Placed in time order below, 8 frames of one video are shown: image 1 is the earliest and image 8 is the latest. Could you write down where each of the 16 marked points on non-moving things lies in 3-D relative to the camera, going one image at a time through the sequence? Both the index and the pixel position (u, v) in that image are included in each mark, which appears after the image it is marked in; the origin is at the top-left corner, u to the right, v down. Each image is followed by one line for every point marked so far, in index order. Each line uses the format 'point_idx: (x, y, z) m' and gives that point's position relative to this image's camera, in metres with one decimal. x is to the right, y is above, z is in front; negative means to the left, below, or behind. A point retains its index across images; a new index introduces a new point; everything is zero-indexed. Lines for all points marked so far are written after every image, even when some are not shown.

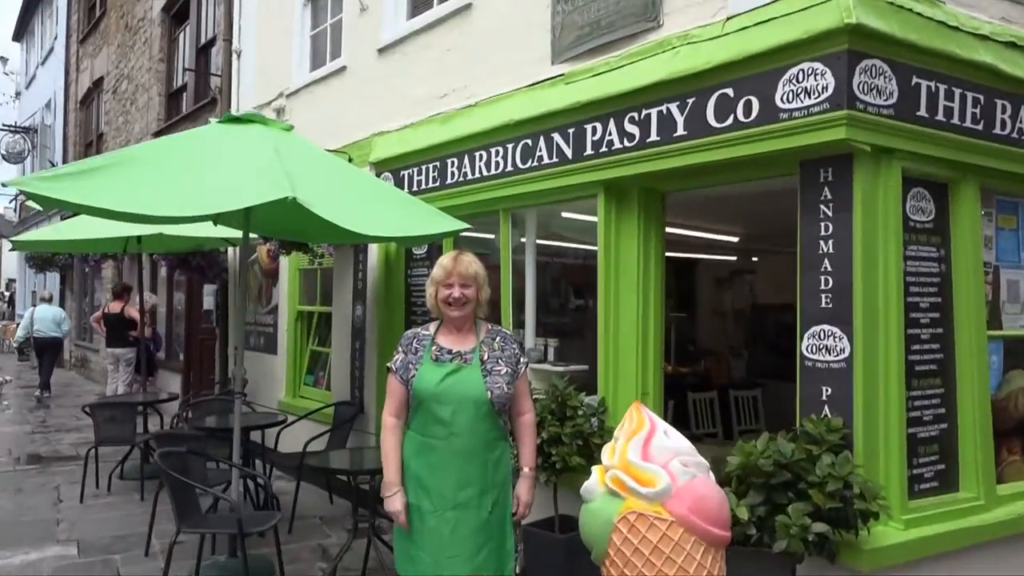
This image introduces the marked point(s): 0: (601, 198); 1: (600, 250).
0: (+0.6, +0.6, +5.0) m
1: (+0.6, +0.3, +5.0) m
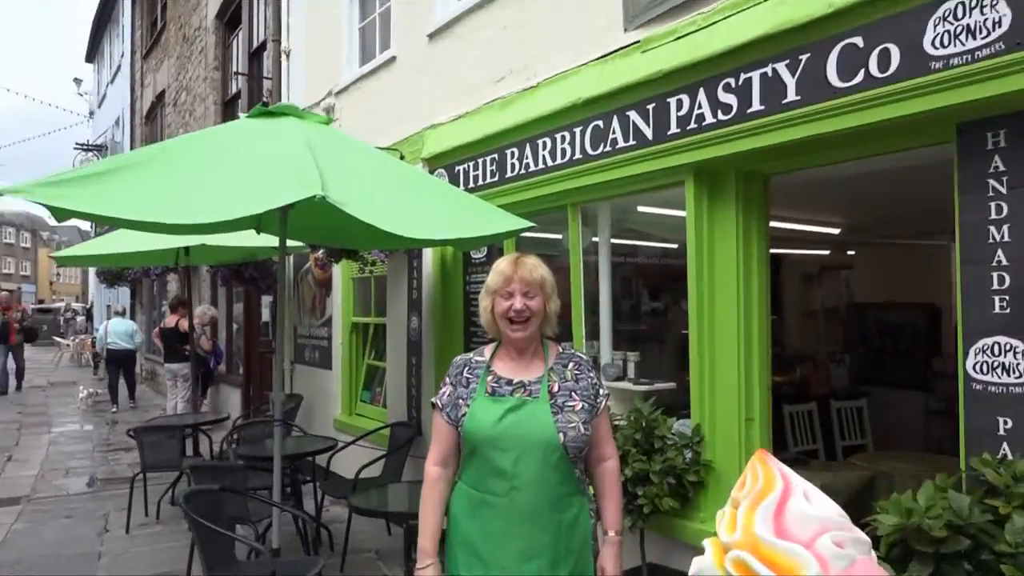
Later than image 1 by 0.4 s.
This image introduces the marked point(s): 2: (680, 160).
0: (+1.0, +0.6, +4.2) m
1: (+1.0, +0.2, +4.2) m
2: (+0.9, +0.7, +4.2) m
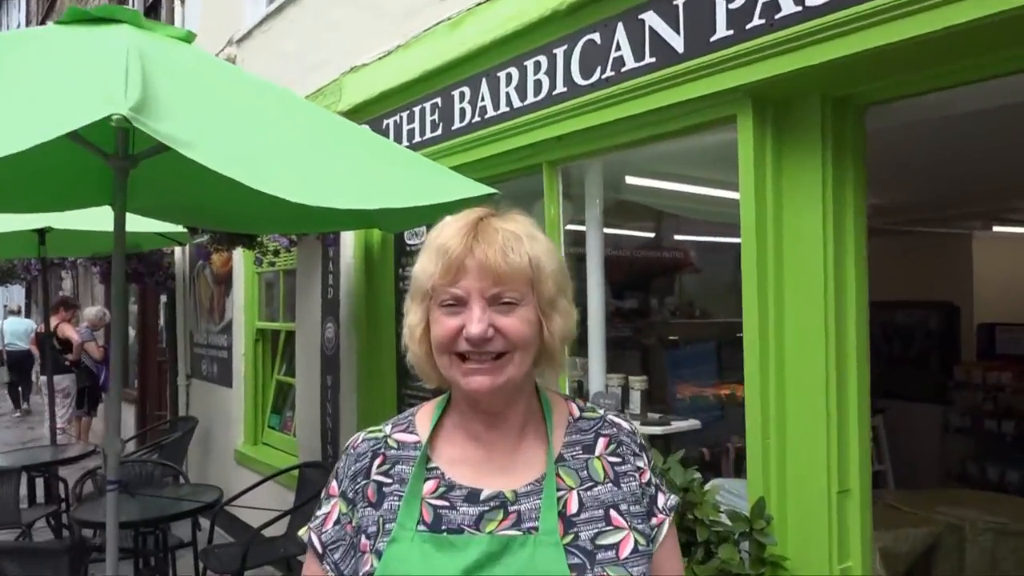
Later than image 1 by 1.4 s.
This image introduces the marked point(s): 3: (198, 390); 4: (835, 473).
0: (+0.8, +0.6, +2.7) m
1: (+0.8, +0.2, +2.7) m
2: (+0.8, +0.7, +2.7) m
3: (-3.1, -1.0, +7.6) m
4: (+1.1, -0.6, +2.5) m
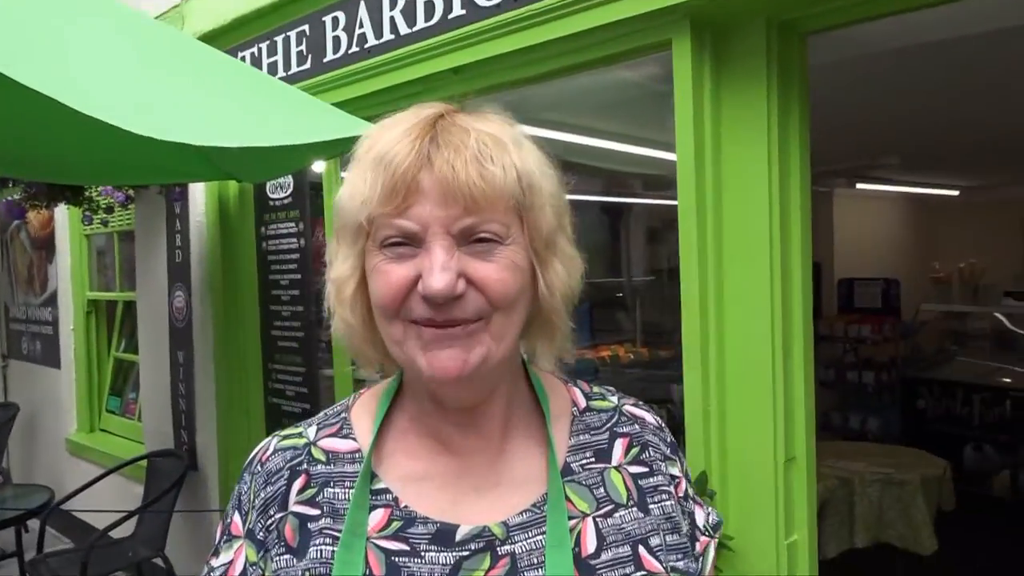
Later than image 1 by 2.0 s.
0: (+0.5, +0.7, +2.4) m
1: (+0.5, +0.4, +2.4) m
2: (+0.5, +0.8, +2.3) m
3: (-4.2, -0.7, +6.6) m
4: (+0.8, -0.5, +2.3) m
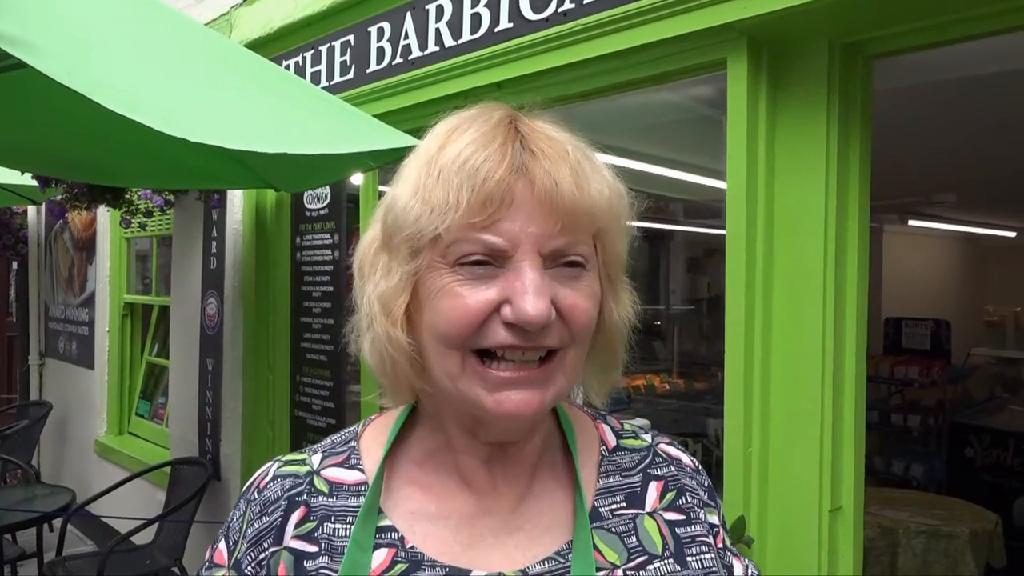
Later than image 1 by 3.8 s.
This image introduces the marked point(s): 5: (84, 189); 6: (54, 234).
0: (+0.7, +0.6, +2.2) m
1: (+0.6, +0.3, +2.3) m
2: (+0.6, +0.8, +2.2) m
3: (-3.9, -0.7, +6.6) m
4: (+0.9, -0.6, +2.2) m
5: (-2.1, +0.5, +3.9) m
6: (-3.9, +0.5, +6.6) m
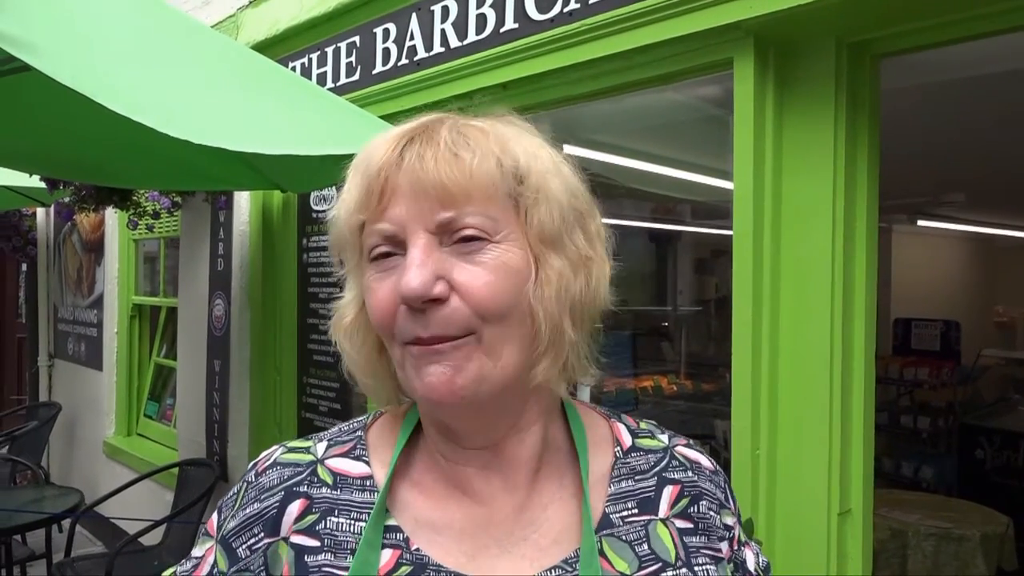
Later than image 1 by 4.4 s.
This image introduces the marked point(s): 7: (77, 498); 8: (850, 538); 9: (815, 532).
0: (+0.7, +0.6, +2.2) m
1: (+0.7, +0.3, +2.2) m
2: (+0.6, +0.8, +2.2) m
3: (-3.8, -0.7, +6.7) m
4: (+0.9, -0.6, +2.1) m
5: (-2.1, +0.5, +3.9) m
6: (-3.8, +0.4, +6.6) m
7: (-2.3, -1.1, +4.1) m
8: (+0.9, -0.7, +2.2) m
9: (+0.8, -0.7, +2.2) m
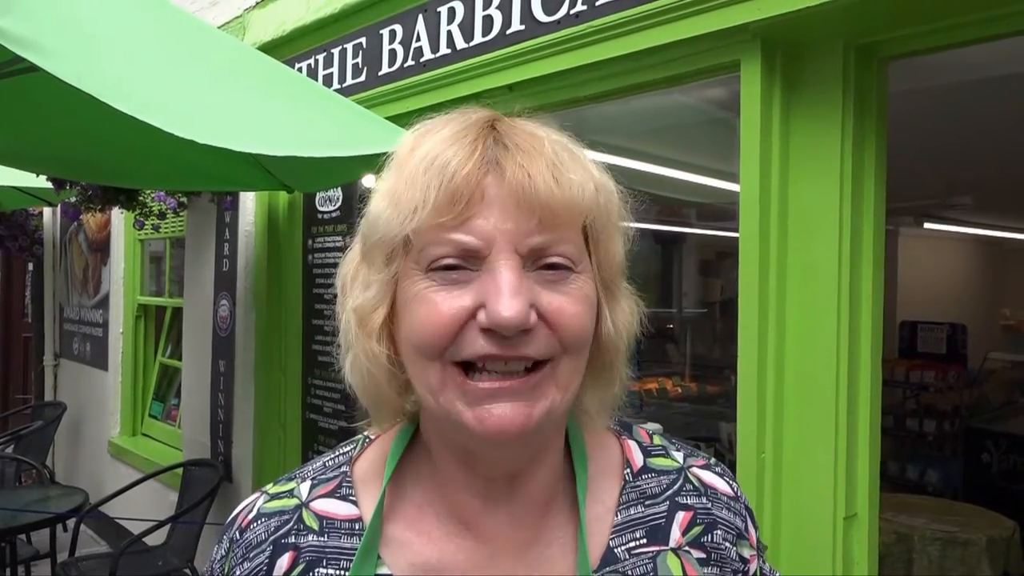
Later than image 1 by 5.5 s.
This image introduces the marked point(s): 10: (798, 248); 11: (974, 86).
0: (+0.7, +0.6, +2.2) m
1: (+0.7, +0.3, +2.2) m
2: (+0.6, +0.7, +2.2) m
3: (-3.8, -0.7, +6.7) m
4: (+0.9, -0.6, +2.1) m
5: (-2.1, +0.5, +3.9) m
6: (-3.8, +0.4, +6.7) m
7: (-2.3, -1.1, +4.1) m
8: (+1.0, -0.7, +2.2) m
9: (+0.8, -0.7, +2.2) m
10: (+0.8, +0.1, +2.2) m
11: (+1.6, +0.7, +2.6) m
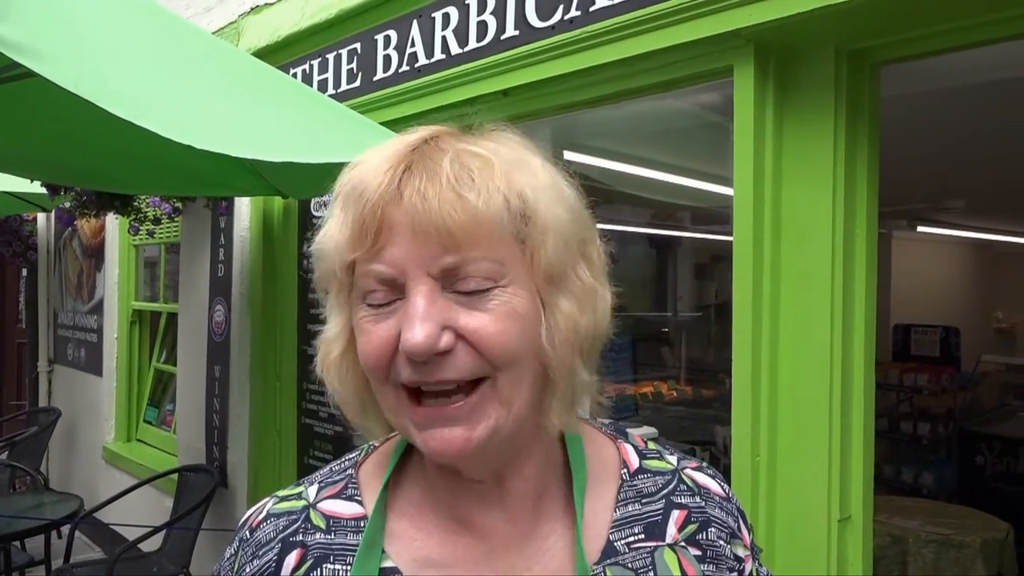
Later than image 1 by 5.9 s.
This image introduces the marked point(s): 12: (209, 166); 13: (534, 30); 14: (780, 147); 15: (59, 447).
0: (+0.7, +0.6, +2.2) m
1: (+0.7, +0.3, +2.3) m
2: (+0.6, +0.7, +2.2) m
3: (-3.8, -0.8, +6.7) m
4: (+0.9, -0.6, +2.1) m
5: (-2.1, +0.5, +3.9) m
6: (-3.8, +0.4, +6.6) m
7: (-2.3, -1.1, +4.1) m
8: (+0.9, -0.7, +2.2) m
9: (+0.8, -0.7, +2.2) m
10: (+0.8, +0.1, +2.2) m
11: (+1.5, +0.7, +2.6) m
12: (-1.0, +0.4, +2.7) m
13: (+0.1, +0.9, +2.8) m
14: (+0.8, +0.4, +2.2) m
15: (-3.9, -1.4, +6.7) m
